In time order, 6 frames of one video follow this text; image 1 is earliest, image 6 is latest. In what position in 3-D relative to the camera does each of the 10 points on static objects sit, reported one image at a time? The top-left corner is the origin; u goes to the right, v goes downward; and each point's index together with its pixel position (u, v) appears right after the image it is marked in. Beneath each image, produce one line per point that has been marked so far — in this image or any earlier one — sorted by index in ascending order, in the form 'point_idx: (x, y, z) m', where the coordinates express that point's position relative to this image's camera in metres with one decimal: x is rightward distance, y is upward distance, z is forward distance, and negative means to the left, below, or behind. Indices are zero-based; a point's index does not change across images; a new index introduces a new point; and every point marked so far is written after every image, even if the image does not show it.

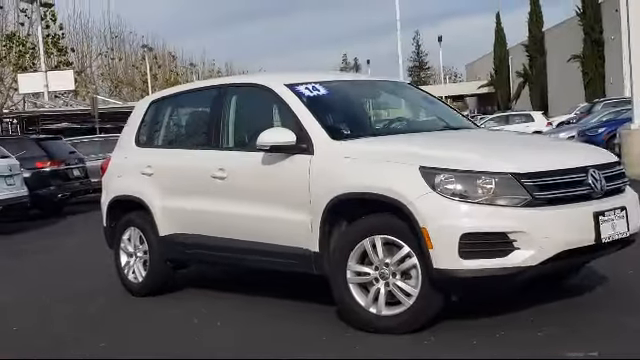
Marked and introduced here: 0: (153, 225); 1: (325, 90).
0: (-1.5, -0.4, +7.4) m
1: (0.0, +0.7, +6.3) m
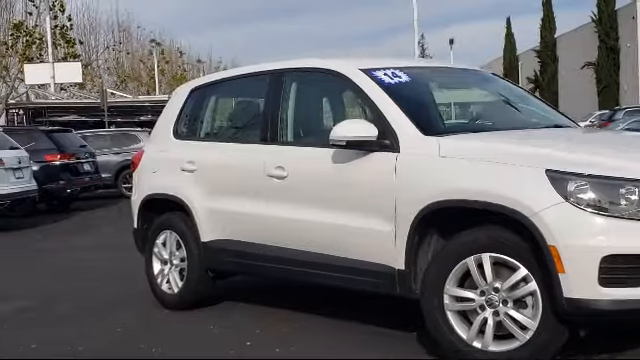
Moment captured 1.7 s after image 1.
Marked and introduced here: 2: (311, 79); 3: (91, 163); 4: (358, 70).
0: (-1.0, -0.4, +6.4) m
1: (+0.6, +0.7, +5.4) m
2: (-0.1, +0.7, +5.8) m
3: (-4.8, +0.3, +17.3) m
4: (+0.3, +0.7, +5.4) m
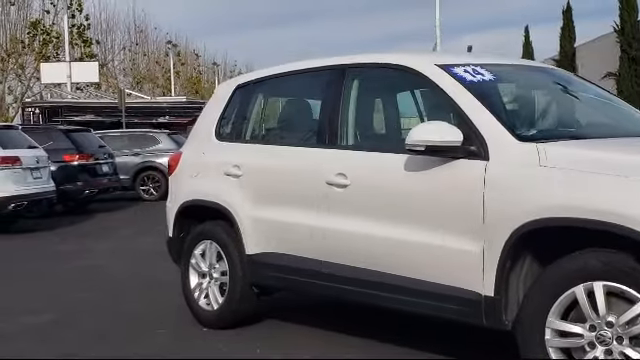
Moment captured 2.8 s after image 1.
0: (-0.6, -0.4, +5.8) m
1: (+1.0, +0.6, +4.8) m
2: (+0.3, +0.6, +5.2) m
3: (-4.3, +0.3, +16.8) m
4: (+0.7, +0.7, +4.8) m
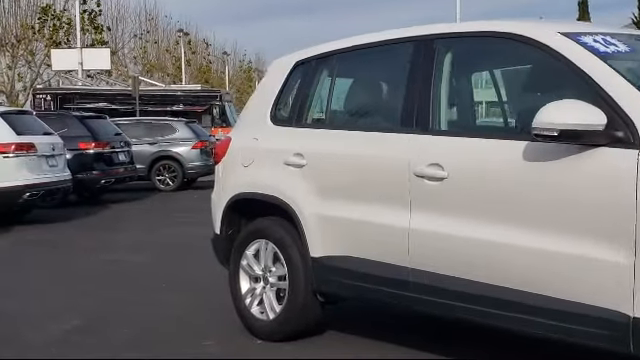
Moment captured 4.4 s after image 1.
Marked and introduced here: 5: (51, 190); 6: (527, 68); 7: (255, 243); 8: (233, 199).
0: (-0.1, -0.4, +5.0) m
1: (+1.4, +0.6, +4.0) m
2: (+0.8, +0.7, +4.4) m
3: (-3.7, +0.5, +16.0) m
4: (+1.1, +0.7, +4.0) m
5: (-3.9, -0.1, +12.0) m
6: (+1.0, +0.6, +4.1) m
7: (-0.4, -0.4, +5.3) m
8: (-0.6, -0.1, +5.5) m
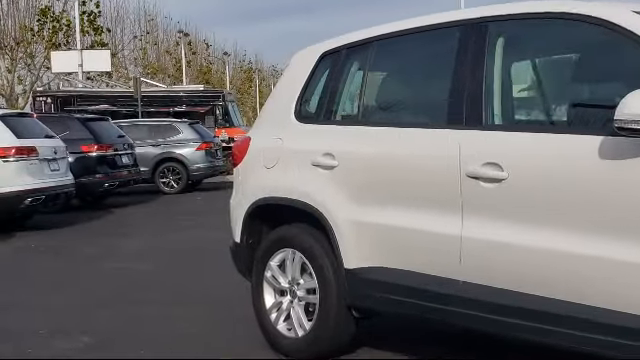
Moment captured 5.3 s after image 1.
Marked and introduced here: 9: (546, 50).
0: (+0.1, -0.4, +4.5) m
1: (+1.6, +0.6, +3.5) m
2: (+1.0, +0.7, +3.9) m
3: (-3.5, +0.5, +15.5) m
4: (+1.3, +0.7, +3.5) m
5: (-3.7, -0.2, +11.5) m
6: (+1.2, +0.6, +3.6) m
7: (-0.2, -0.4, +4.9) m
8: (-0.4, -0.1, +5.0) m
9: (+1.0, +0.6, +3.8) m
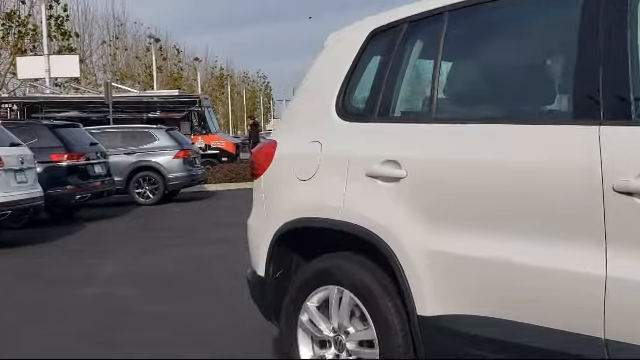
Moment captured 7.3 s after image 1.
0: (+0.3, -0.5, +3.4) m
1: (+1.9, +0.6, +2.4) m
2: (+1.2, +0.6, +2.8) m
3: (-3.7, +0.3, +14.3) m
4: (+1.6, +0.7, +2.4) m
5: (-3.7, -0.4, +10.2) m
6: (+1.5, +0.5, +2.5) m
7: (0.0, -0.5, +3.7) m
8: (-0.2, -0.2, +3.8) m
9: (+1.3, +0.6, +2.7) m
